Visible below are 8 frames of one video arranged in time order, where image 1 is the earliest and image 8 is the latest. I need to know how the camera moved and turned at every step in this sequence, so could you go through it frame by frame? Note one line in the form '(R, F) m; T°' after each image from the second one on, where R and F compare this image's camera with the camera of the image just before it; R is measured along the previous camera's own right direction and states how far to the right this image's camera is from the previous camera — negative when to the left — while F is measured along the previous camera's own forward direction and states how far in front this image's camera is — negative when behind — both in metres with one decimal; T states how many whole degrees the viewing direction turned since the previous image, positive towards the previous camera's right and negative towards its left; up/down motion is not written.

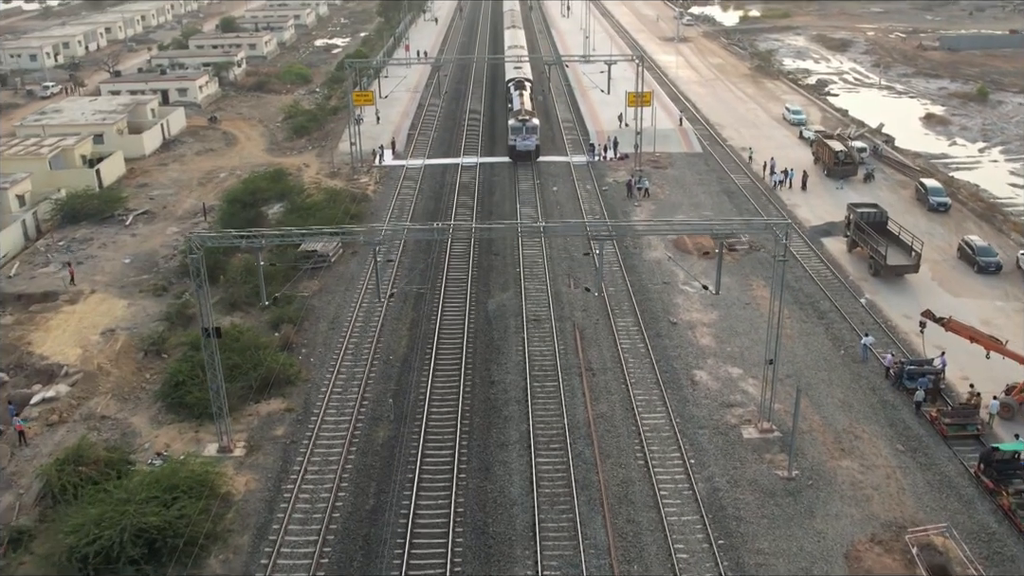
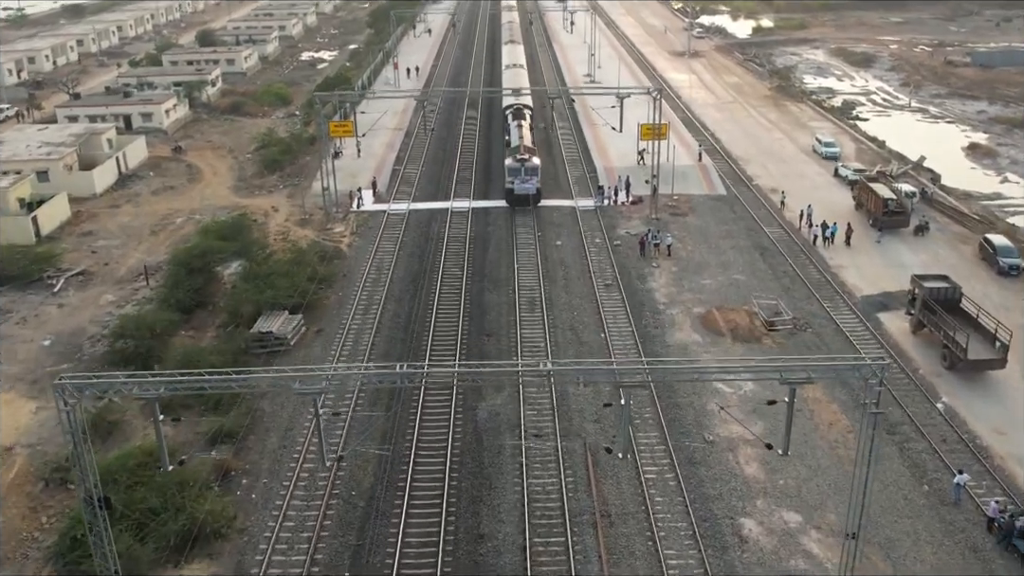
(+0.1, +5.0) m; 0°
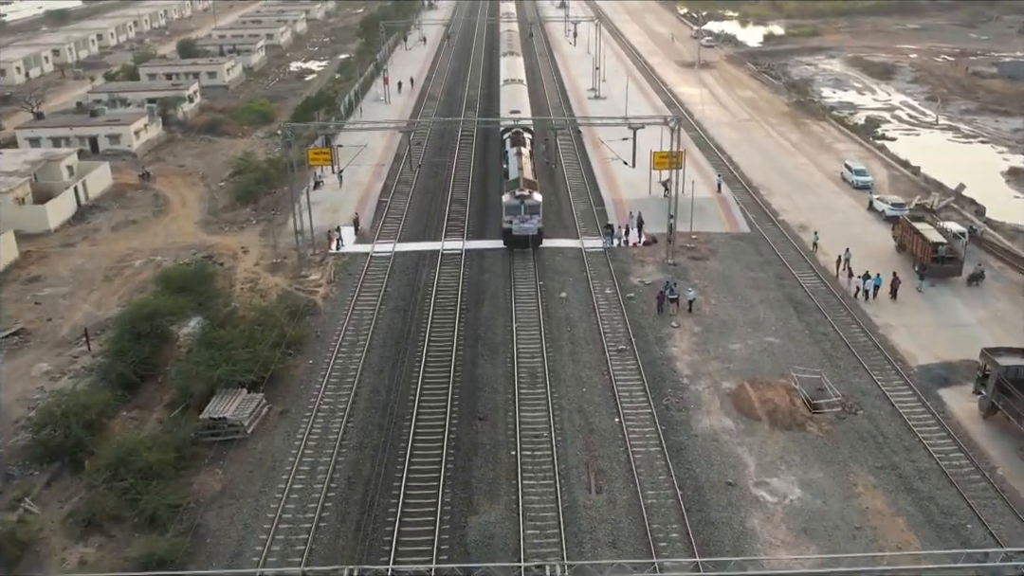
(+0.1, +3.8) m; 0°
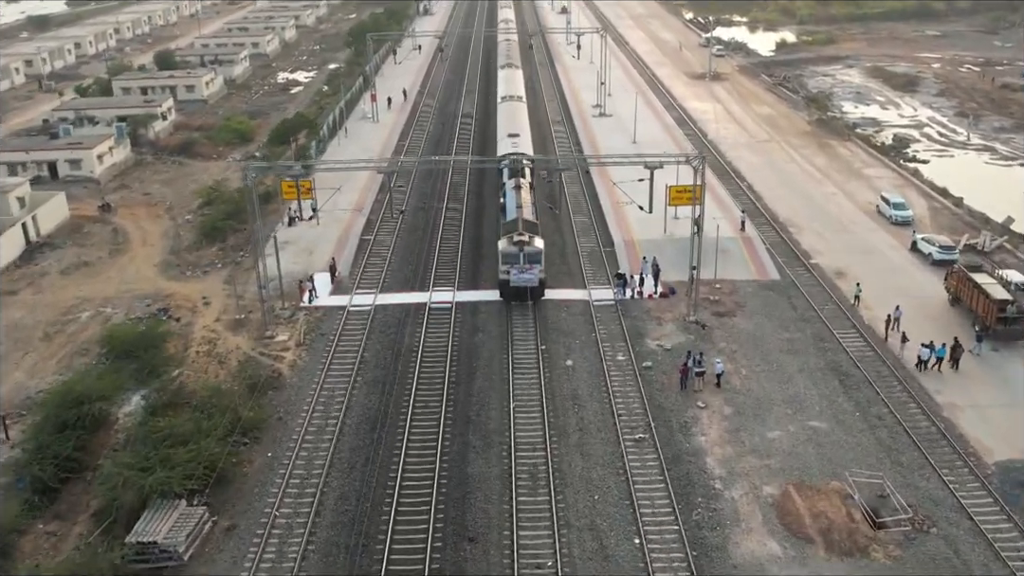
(+0.1, +3.9) m; 0°
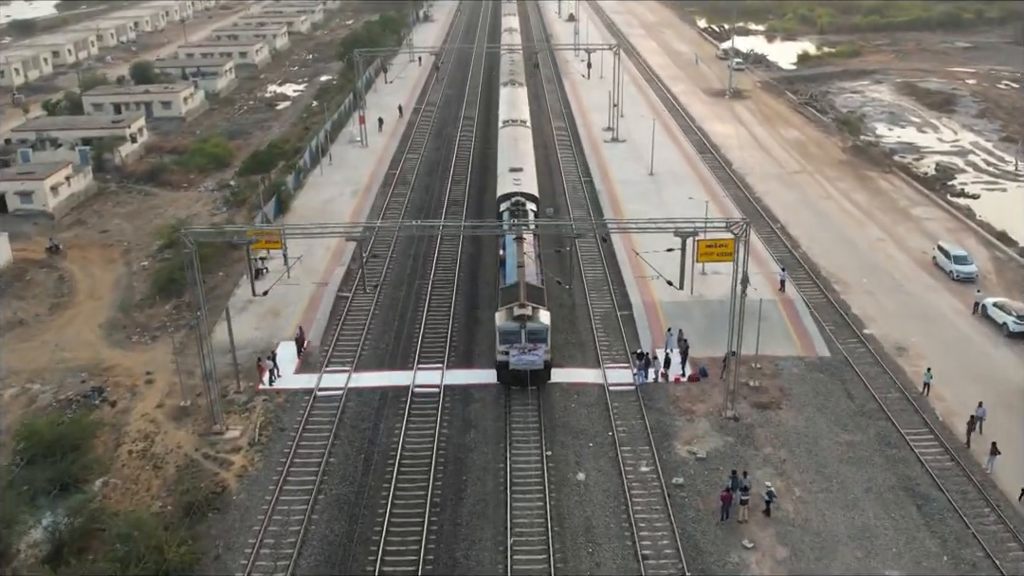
(+0.1, +4.5) m; 0°
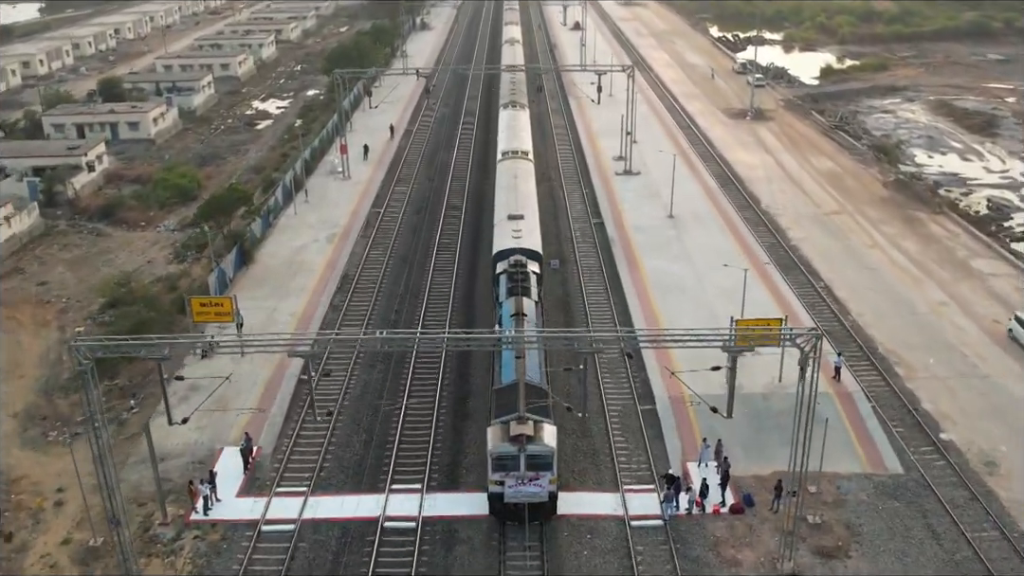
(+0.1, +4.7) m; 0°
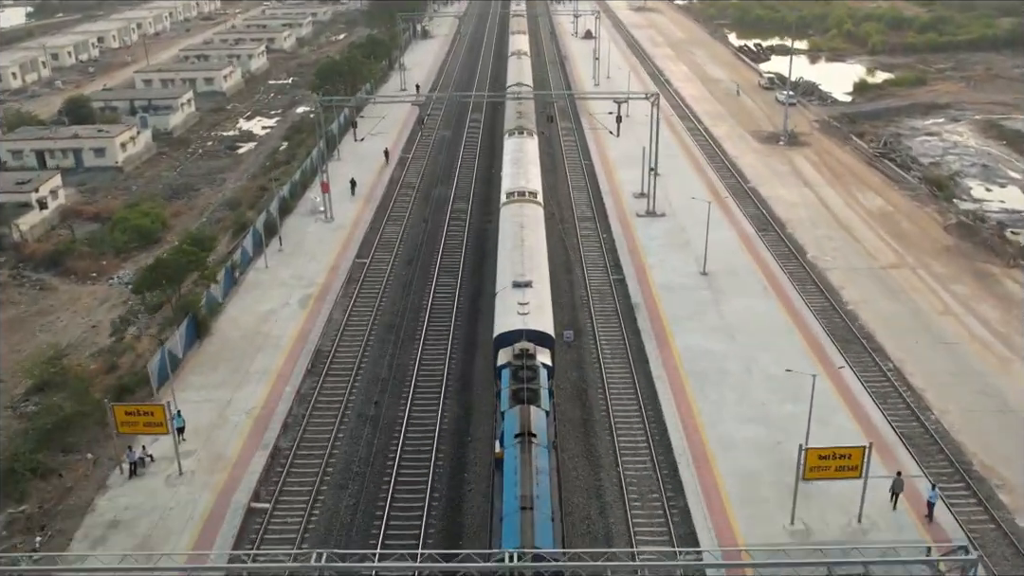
(0.0, +4.8) m; 0°
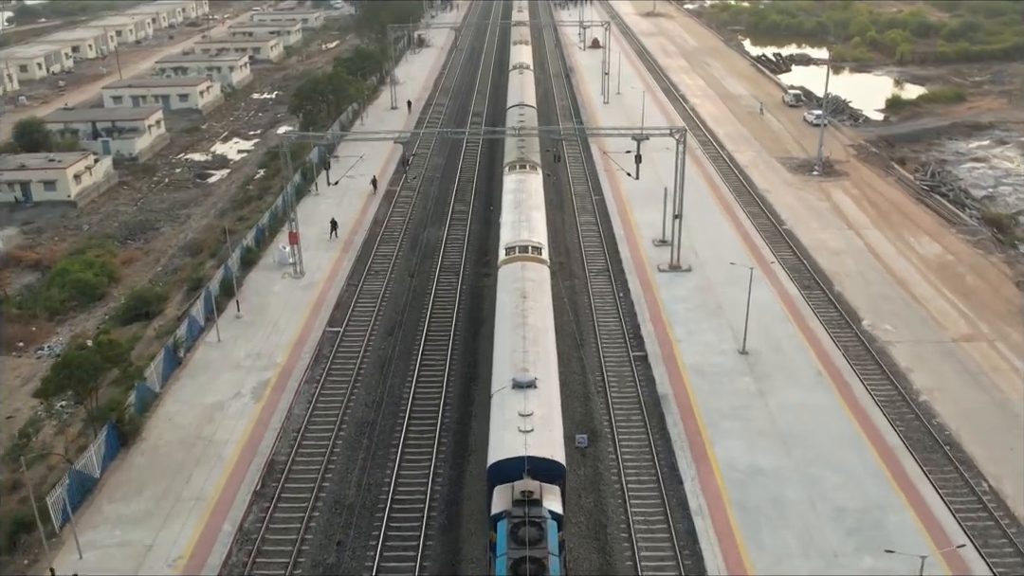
(+0.1, +4.8) m; 0°
